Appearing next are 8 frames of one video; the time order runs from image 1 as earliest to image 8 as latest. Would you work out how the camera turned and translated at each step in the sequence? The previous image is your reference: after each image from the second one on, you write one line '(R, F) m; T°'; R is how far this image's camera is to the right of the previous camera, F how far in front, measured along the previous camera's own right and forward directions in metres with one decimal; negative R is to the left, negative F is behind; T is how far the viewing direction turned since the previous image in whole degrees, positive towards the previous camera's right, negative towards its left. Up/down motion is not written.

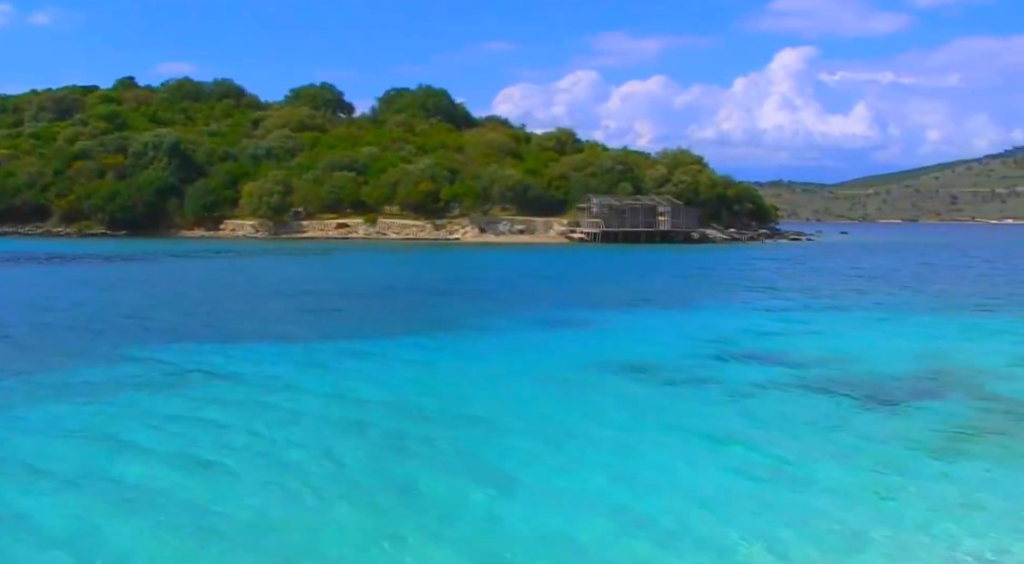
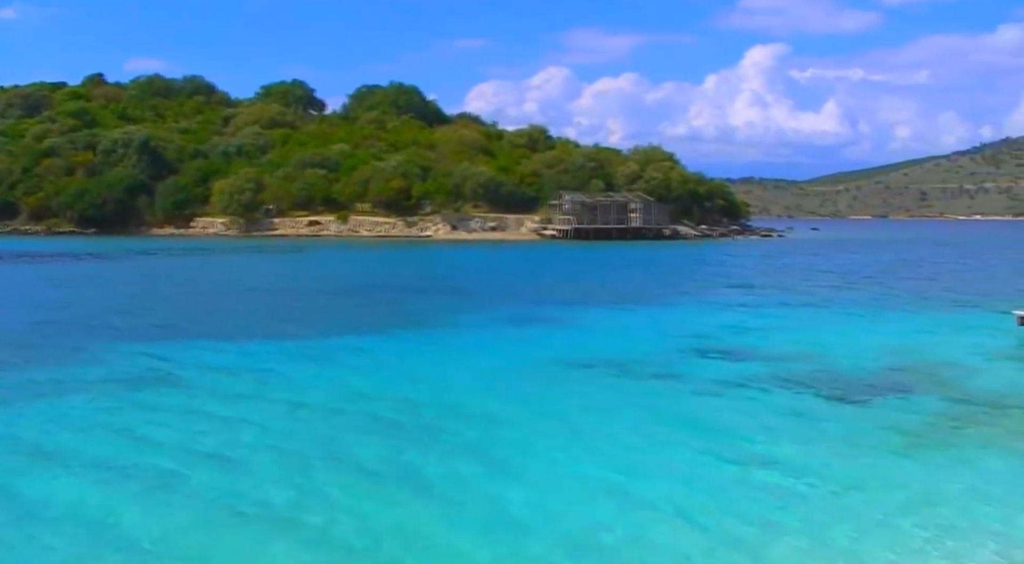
(0.0, 0.0) m; +1°
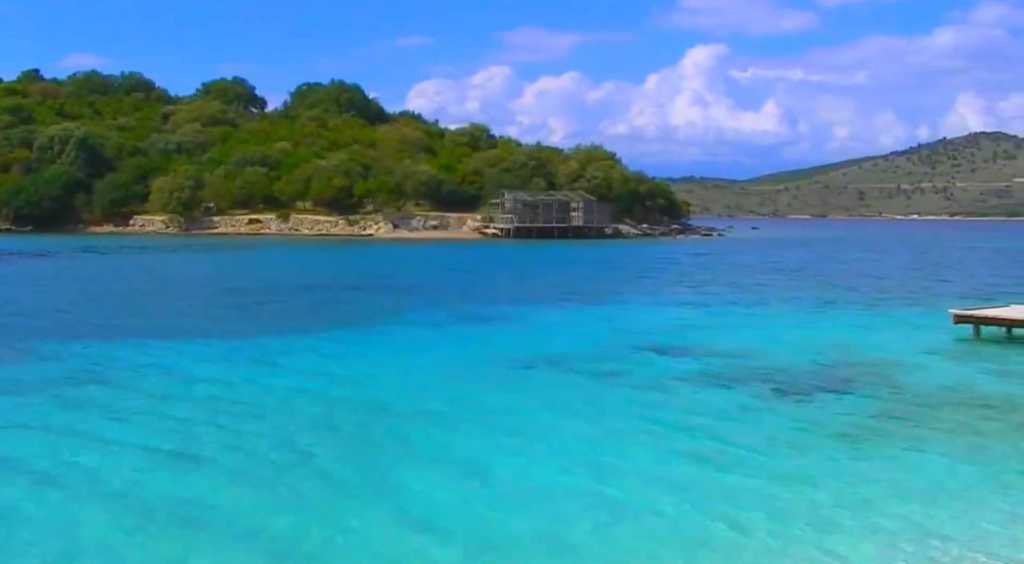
(+3.5, +1.7) m; +3°
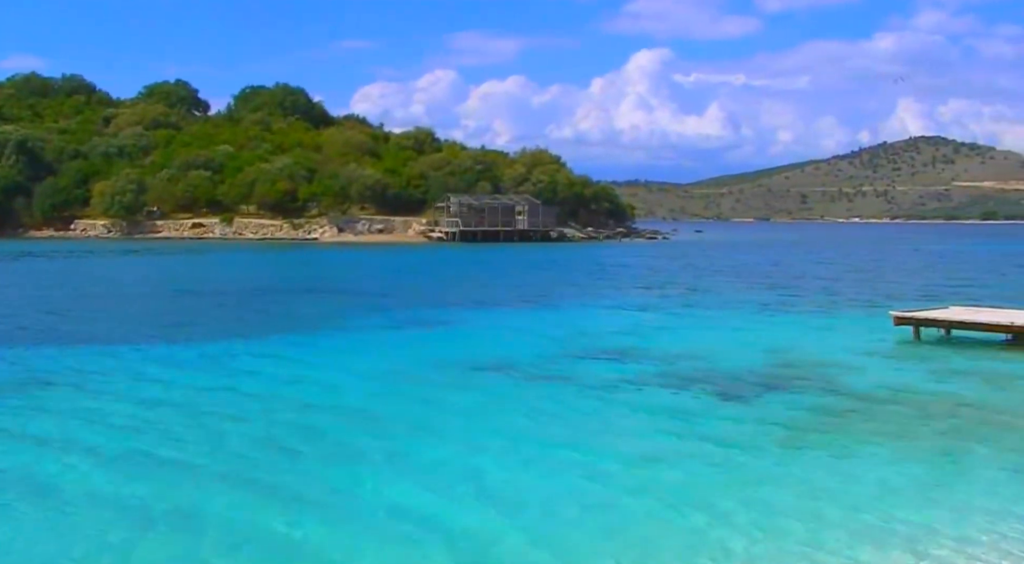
(+2.1, +1.7) m; +3°
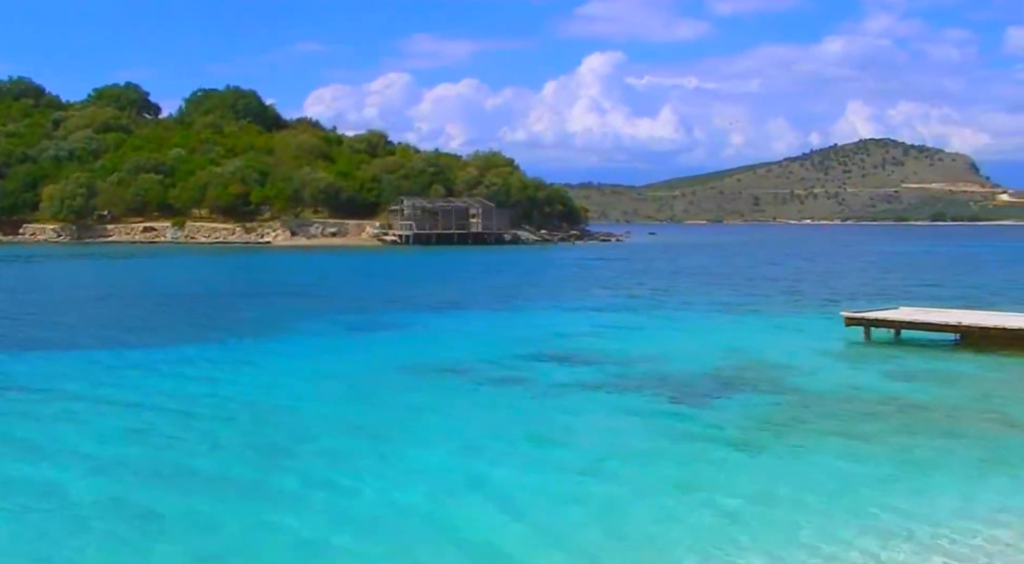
(+5.0, +0.4) m; +2°
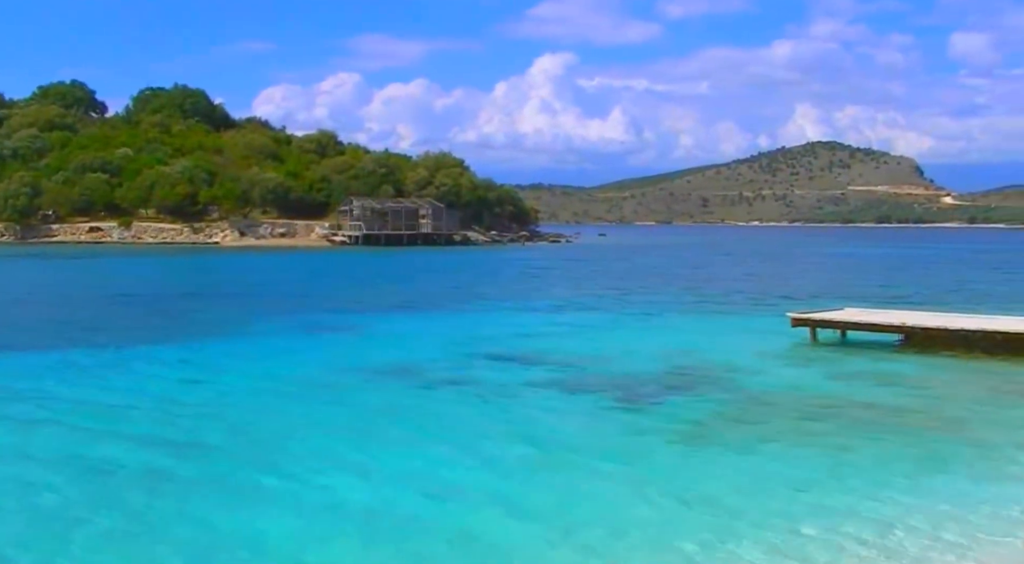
(+0.3, +0.1) m; +3°
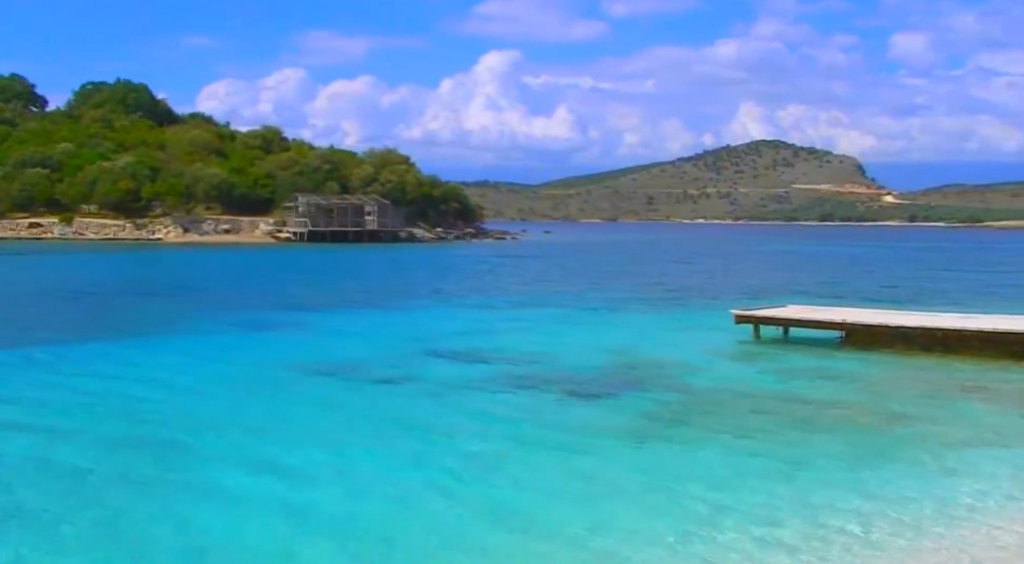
(-0.7, -0.7) m; +3°
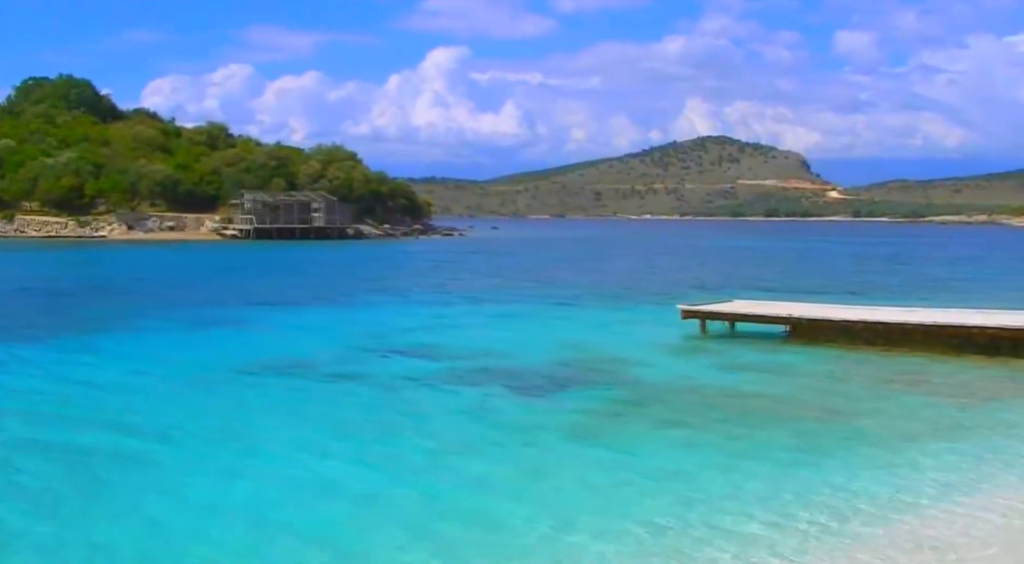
(+4.2, -1.0) m; +2°
